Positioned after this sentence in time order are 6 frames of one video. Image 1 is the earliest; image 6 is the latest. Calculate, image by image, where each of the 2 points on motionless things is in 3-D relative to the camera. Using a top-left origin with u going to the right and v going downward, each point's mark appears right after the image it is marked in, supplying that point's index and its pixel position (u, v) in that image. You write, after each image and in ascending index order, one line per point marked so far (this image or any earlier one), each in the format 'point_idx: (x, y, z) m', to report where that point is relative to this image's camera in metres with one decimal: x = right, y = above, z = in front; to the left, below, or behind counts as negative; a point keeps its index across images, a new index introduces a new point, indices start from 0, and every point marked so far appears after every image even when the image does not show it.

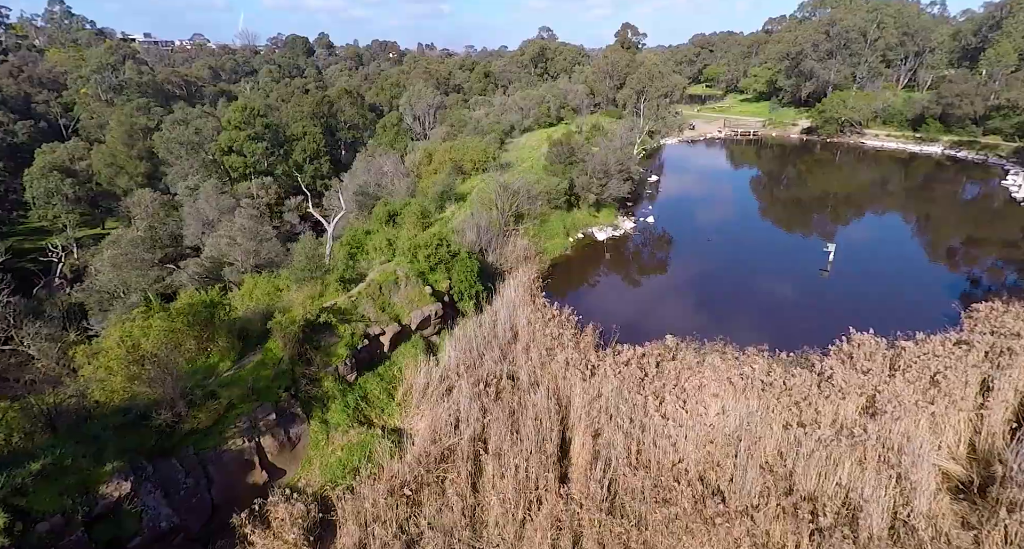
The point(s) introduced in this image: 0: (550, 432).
0: (+0.8, -3.4, +11.0) m
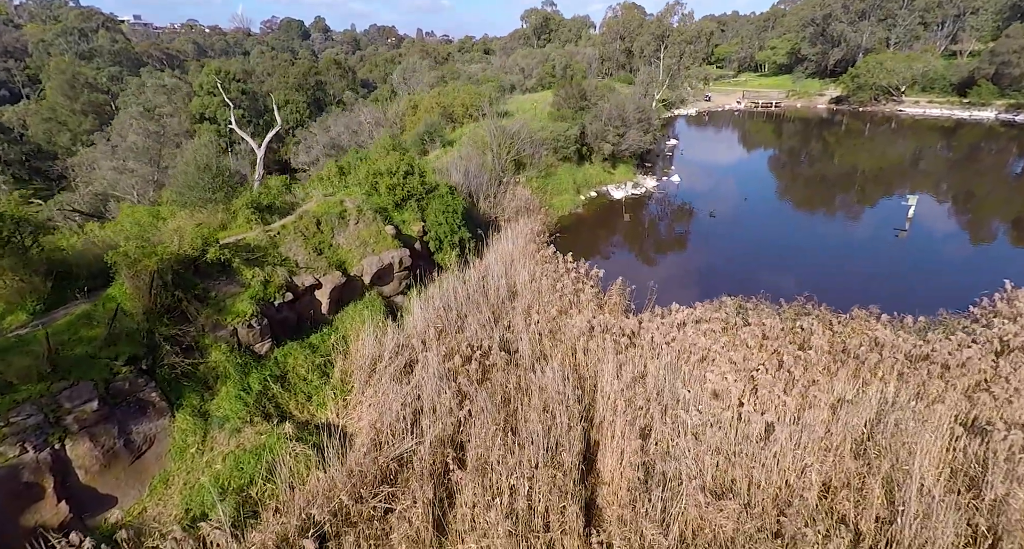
0: (+0.7, -2.1, +6.7) m
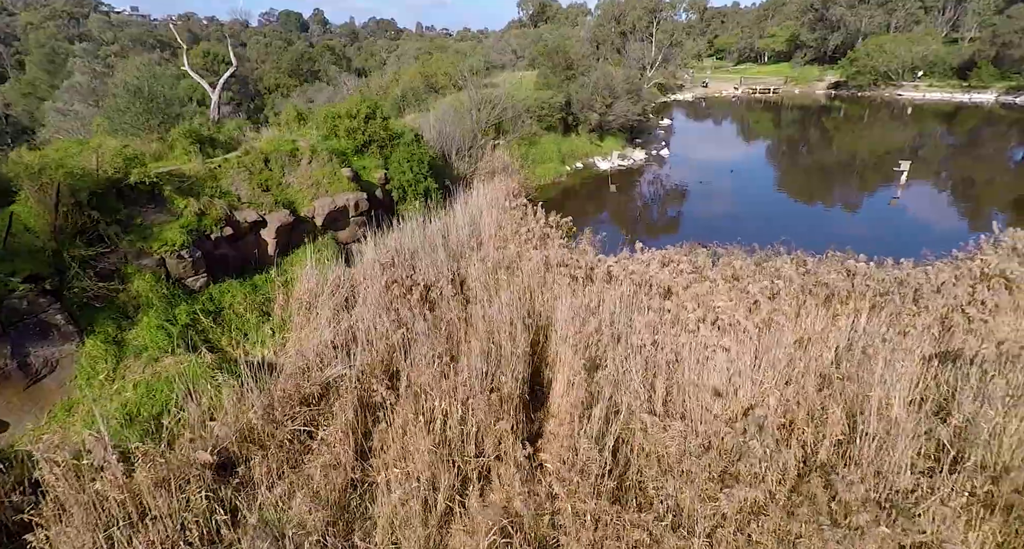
0: (0.0, -1.0, +6.2) m
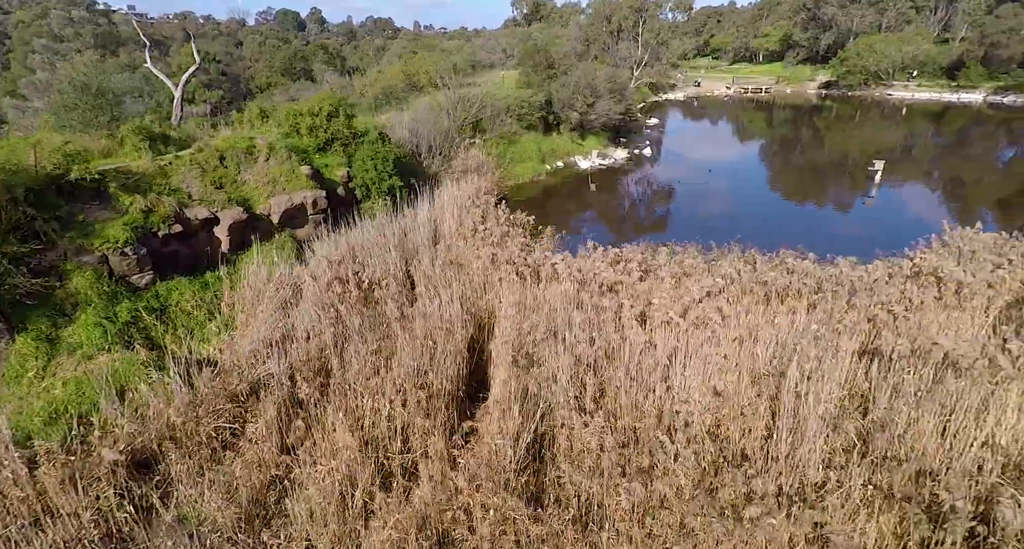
0: (-0.8, -1.0, +6.1) m
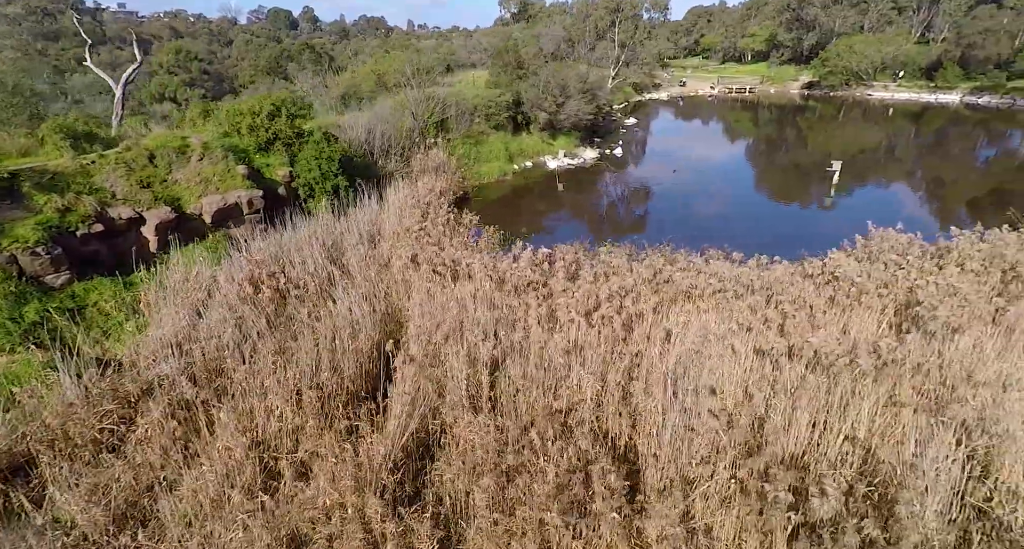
0: (-2.0, -1.0, +6.1) m
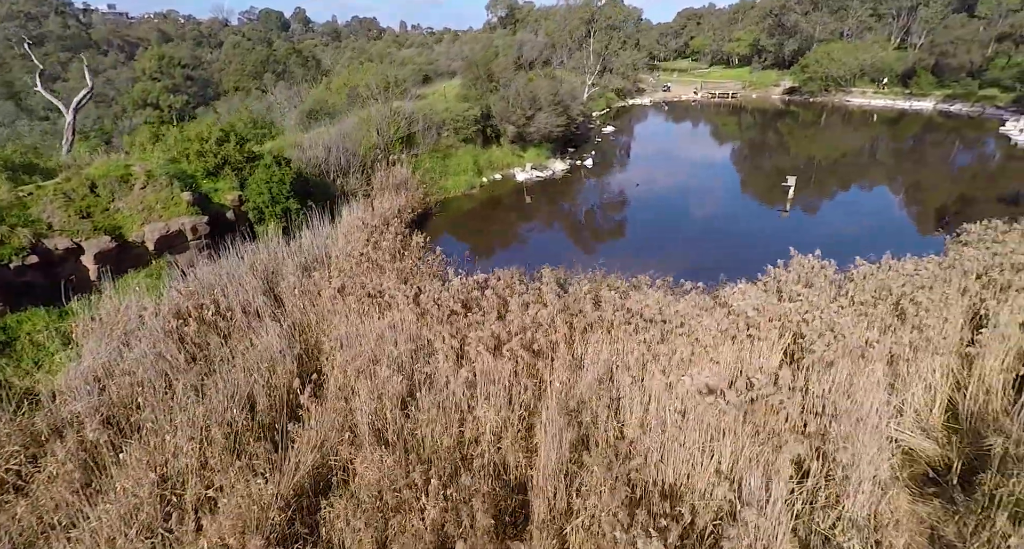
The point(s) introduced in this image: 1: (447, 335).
0: (-3.1, -1.5, +6.3) m
1: (-0.8, -0.8, +7.1) m
